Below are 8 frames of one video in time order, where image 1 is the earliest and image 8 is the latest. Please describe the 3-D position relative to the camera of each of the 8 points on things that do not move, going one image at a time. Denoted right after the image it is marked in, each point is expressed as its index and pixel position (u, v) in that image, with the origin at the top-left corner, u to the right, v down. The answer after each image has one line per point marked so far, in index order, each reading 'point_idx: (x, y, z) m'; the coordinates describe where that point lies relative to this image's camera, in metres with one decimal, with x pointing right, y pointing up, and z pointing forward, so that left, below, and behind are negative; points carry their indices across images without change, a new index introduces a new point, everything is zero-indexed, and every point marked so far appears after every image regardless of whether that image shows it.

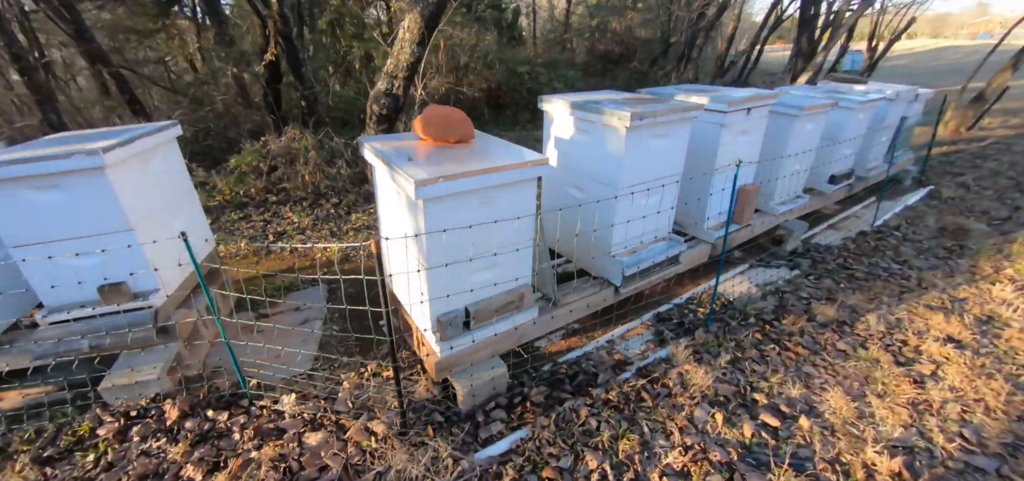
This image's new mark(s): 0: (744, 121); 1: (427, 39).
0: (+1.5, +0.8, +2.7) m
1: (-0.7, +1.6, +3.5) m
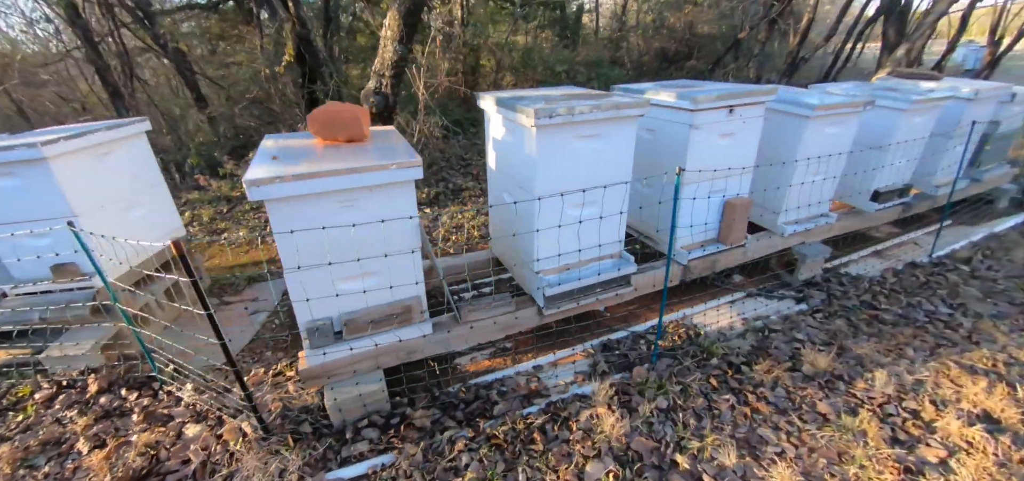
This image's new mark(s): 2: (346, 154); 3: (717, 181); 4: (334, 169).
0: (+1.1, +0.6, +2.3) m
1: (-0.8, +1.6, +3.5) m
2: (-0.7, +0.4, +1.8) m
3: (+1.2, +0.3, +2.4) m
4: (-0.6, +0.3, +1.6) m
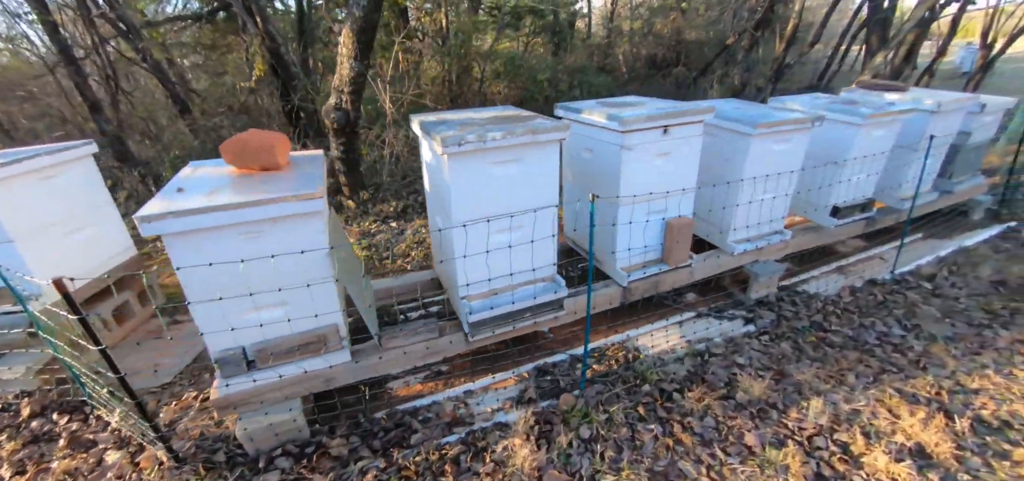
0: (+0.8, +0.5, +2.2) m
1: (-1.2, +1.5, +3.4) m
2: (-1.1, +0.2, +1.8) m
3: (+0.8, +0.2, +2.4) m
4: (-1.0, +0.1, +1.6) m
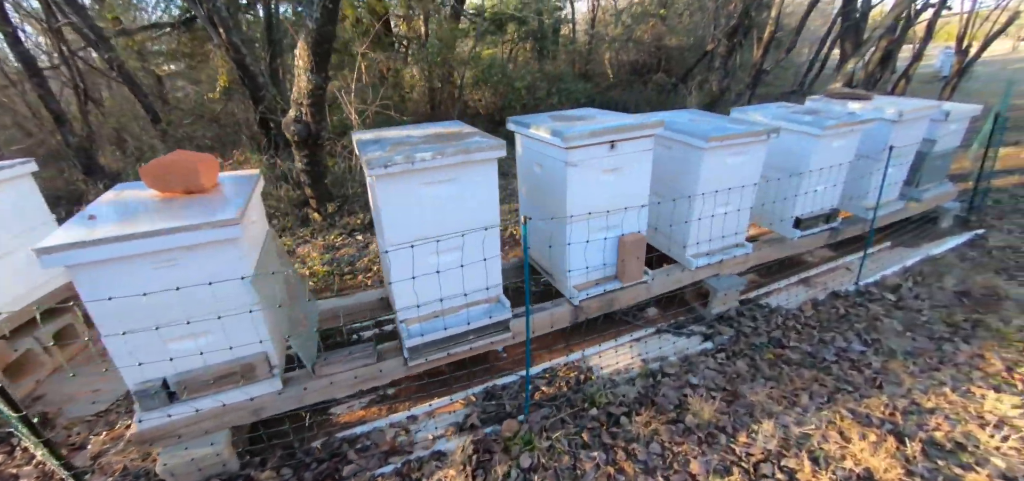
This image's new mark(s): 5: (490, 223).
0: (+0.5, +0.4, +2.2) m
1: (-1.5, +1.4, +3.4) m
2: (-1.4, +0.1, +1.8) m
3: (+0.5, +0.1, +2.3) m
4: (-1.3, 0.0, +1.5) m
5: (-0.2, +0.1, +2.0) m
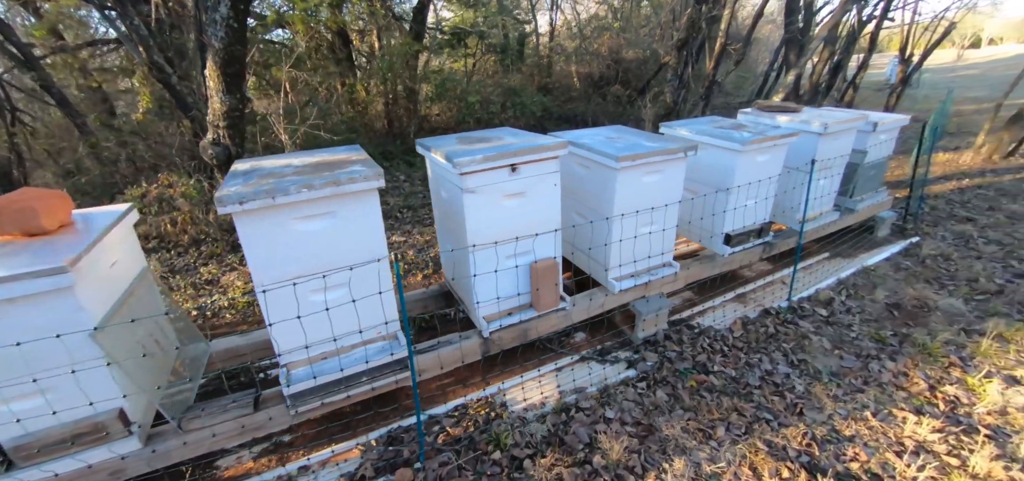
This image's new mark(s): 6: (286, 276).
0: (0.0, +0.3, +2.1) m
1: (-2.1, +1.2, +3.2) m
2: (-1.8, 0.0, +1.6) m
3: (0.0, 0.0, +2.2) m
4: (-1.8, -0.1, +1.3) m
5: (-0.6, -0.1, +1.9) m
6: (-0.9, -0.1, +1.7) m
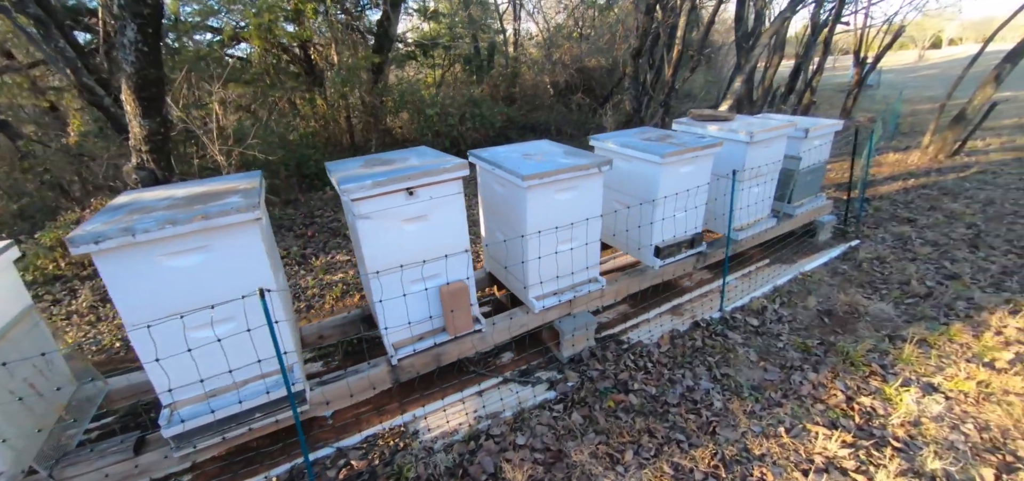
0: (-0.5, +0.2, +2.0) m
1: (-2.6, +1.0, +3.1) m
2: (-2.3, -0.2, +1.5) m
3: (-0.5, -0.1, +2.1) m
4: (-2.2, -0.3, +1.2) m
5: (-1.1, -0.2, +1.8) m
6: (-1.4, -0.3, +1.7) m
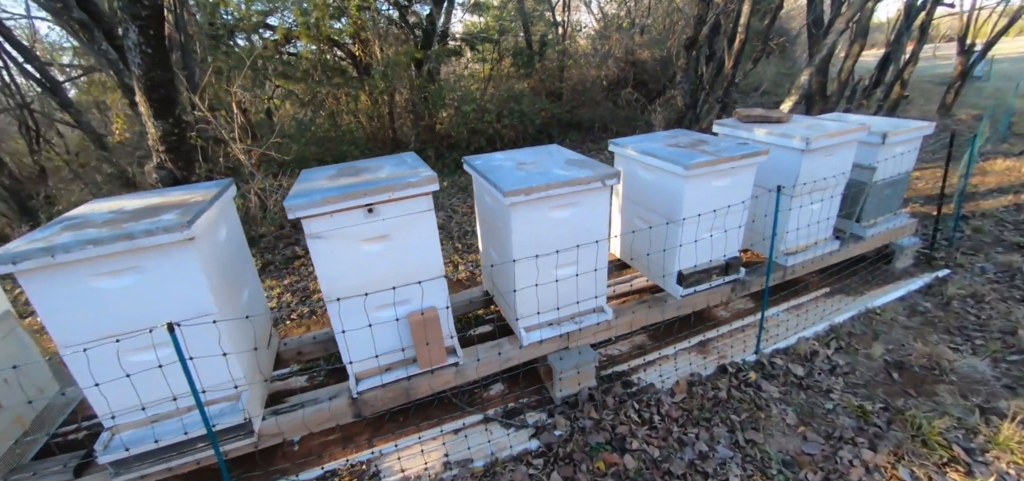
0: (-0.6, +0.1, +1.8) m
1: (-2.5, +1.0, +3.1) m
2: (-2.5, -0.2, +1.5) m
3: (-0.6, -0.2, +1.9) m
4: (-2.4, -0.3, +1.2) m
5: (-1.2, -0.3, +1.6) m
6: (-1.5, -0.3, +1.5) m
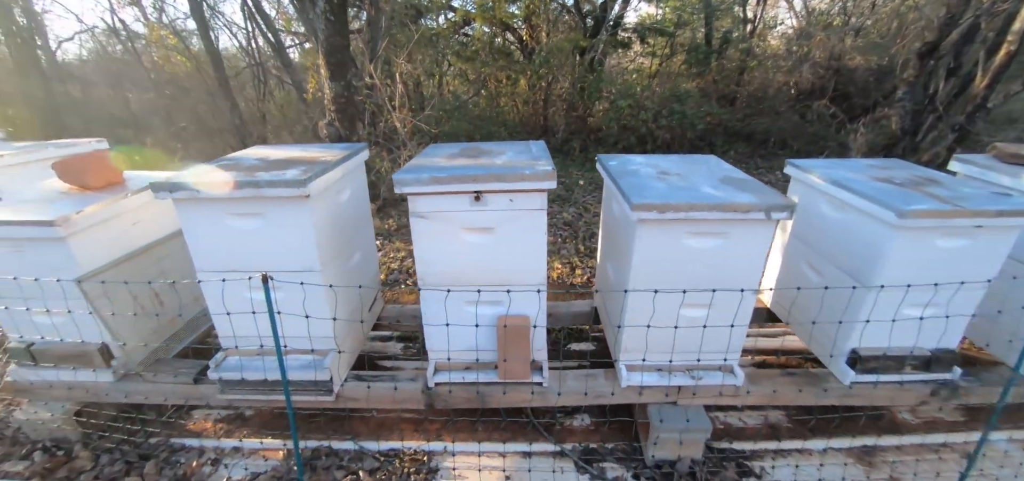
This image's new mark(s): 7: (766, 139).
0: (-0.2, +0.1, +1.6) m
1: (-1.3, +1.4, +3.4) m
2: (-2.1, +0.2, +1.9) m
3: (-0.1, -0.2, +1.7) m
4: (-2.1, +0.1, +1.6) m
5: (-0.9, -0.1, +1.7) m
6: (-1.2, -0.1, +1.7) m
7: (+4.4, +1.8, +7.5) m
